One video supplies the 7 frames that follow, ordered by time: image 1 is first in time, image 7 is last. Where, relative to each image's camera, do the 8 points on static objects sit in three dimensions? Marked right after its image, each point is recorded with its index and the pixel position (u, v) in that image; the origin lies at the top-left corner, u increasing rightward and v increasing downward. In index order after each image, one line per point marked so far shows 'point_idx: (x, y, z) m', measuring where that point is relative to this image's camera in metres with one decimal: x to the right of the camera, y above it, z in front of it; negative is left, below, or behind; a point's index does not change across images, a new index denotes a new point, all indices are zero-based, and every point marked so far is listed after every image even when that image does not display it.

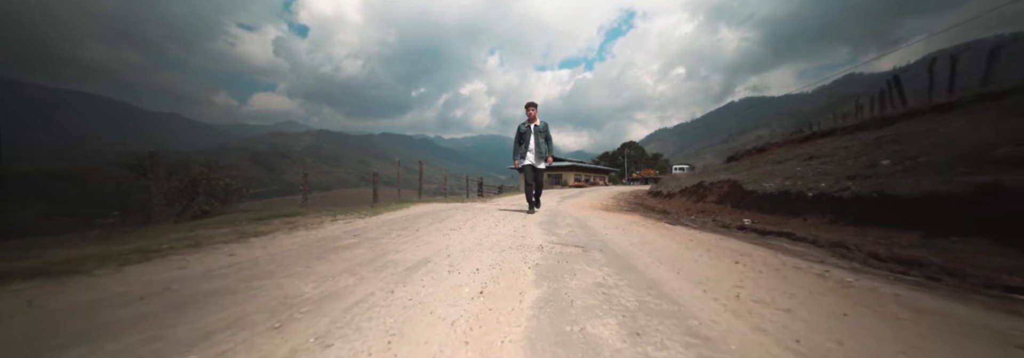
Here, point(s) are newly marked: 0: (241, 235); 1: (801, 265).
0: (-2.5, -0.5, +3.0) m
1: (+2.2, -0.6, +2.4) m
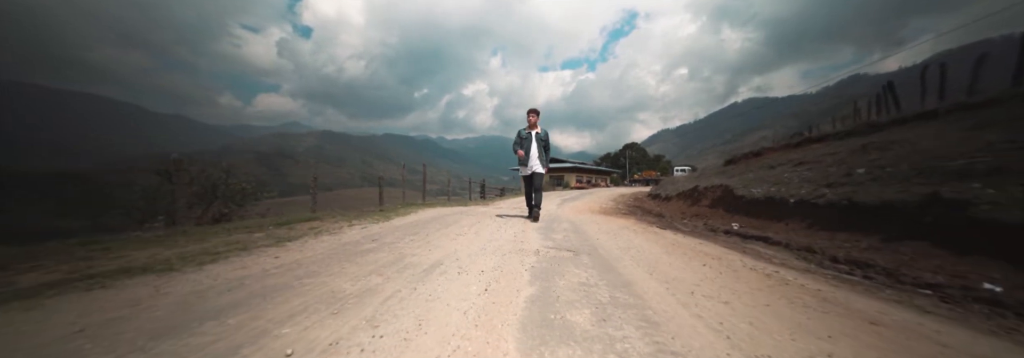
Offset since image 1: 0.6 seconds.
0: (-2.5, -0.6, +3.4) m
1: (+2.2, -0.8, +2.8) m
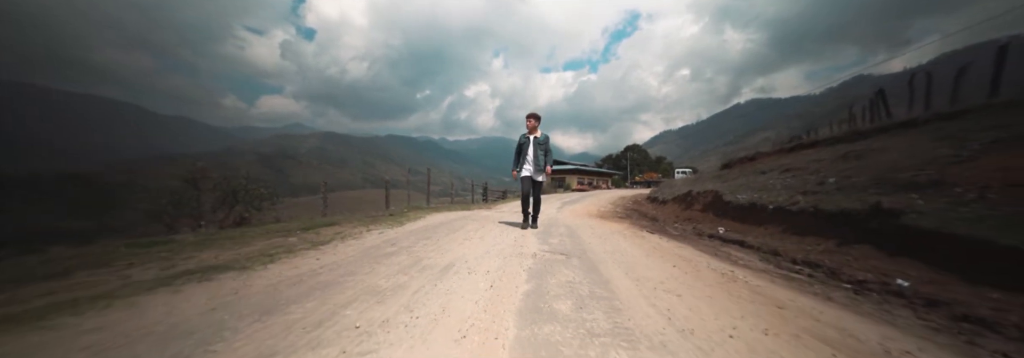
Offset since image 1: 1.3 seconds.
0: (-2.5, -0.8, +4.0) m
1: (+2.2, -0.9, +3.3) m
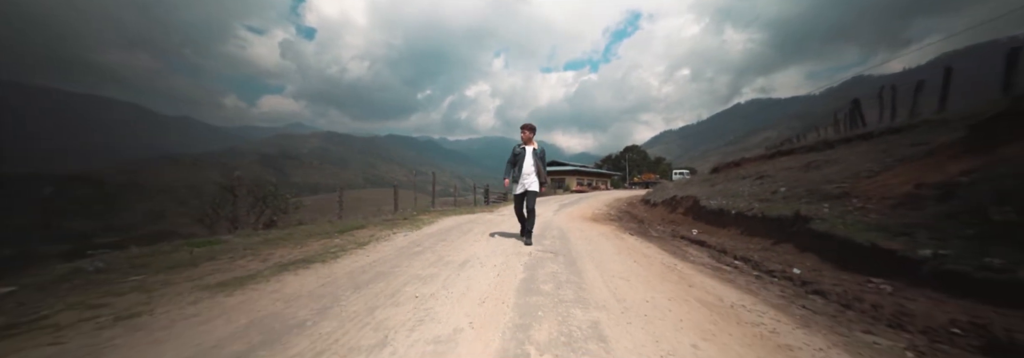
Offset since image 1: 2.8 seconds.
0: (-2.5, -1.0, +5.1) m
1: (+2.2, -1.1, +4.4) m
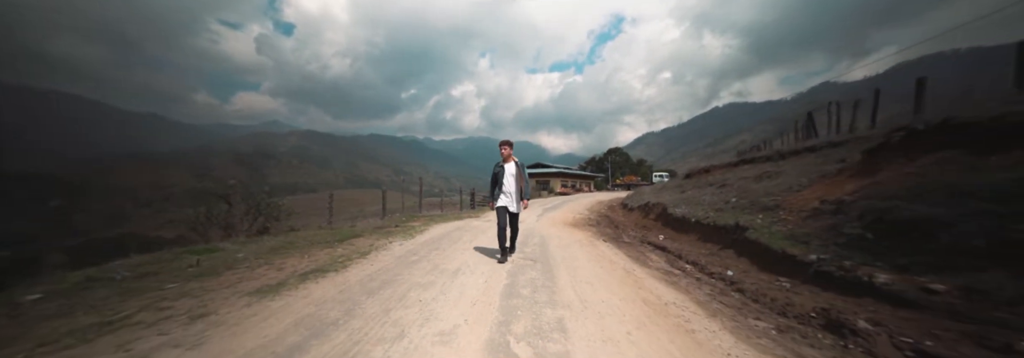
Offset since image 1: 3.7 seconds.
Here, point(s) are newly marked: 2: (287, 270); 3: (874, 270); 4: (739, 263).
0: (-2.8, -1.3, +5.7) m
1: (+1.9, -1.5, +5.2) m
2: (-3.3, -1.3, +4.6) m
3: (+3.8, -0.9, +3.3) m
4: (+3.7, -1.4, +5.2) m
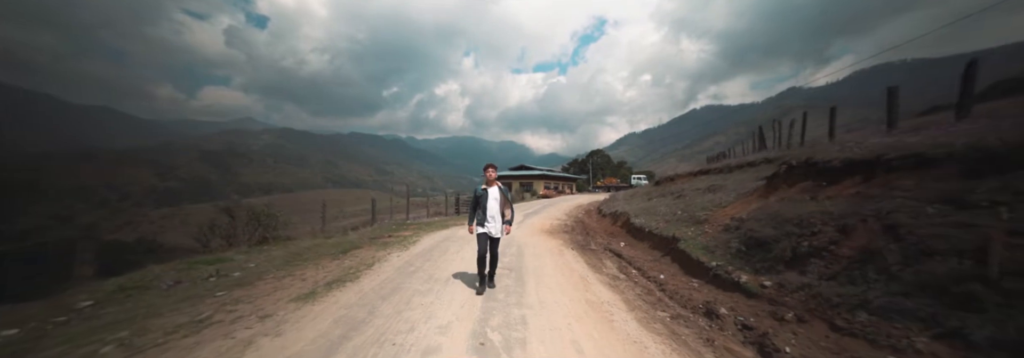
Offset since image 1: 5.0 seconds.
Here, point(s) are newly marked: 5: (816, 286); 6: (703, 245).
0: (-3.2, -1.9, +6.8) m
1: (+1.5, -2.0, +6.6) m
2: (-3.7, -1.8, +5.7) m
3: (+3.4, -1.4, +4.8) m
4: (+3.3, -1.9, +6.6) m
5: (+3.6, -1.2, +3.8) m
6: (+3.8, -1.3, +6.4) m
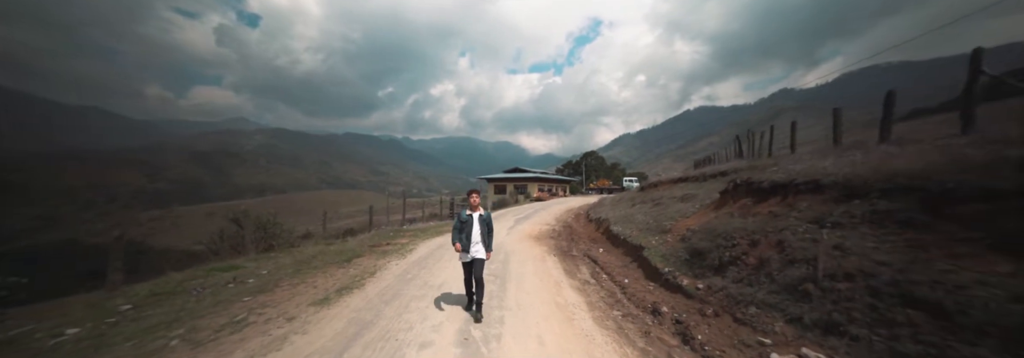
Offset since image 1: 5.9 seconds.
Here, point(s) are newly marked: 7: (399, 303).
0: (-3.5, -2.3, +7.8) m
1: (+1.2, -2.4, +7.6) m
2: (-4.0, -2.3, +6.7) m
3: (+3.1, -1.9, +5.8) m
4: (+2.9, -2.3, +7.6) m
5: (+3.2, -1.7, +4.8) m
6: (+3.5, -1.7, +7.5) m
7: (-2.1, -2.3, +5.9) m
